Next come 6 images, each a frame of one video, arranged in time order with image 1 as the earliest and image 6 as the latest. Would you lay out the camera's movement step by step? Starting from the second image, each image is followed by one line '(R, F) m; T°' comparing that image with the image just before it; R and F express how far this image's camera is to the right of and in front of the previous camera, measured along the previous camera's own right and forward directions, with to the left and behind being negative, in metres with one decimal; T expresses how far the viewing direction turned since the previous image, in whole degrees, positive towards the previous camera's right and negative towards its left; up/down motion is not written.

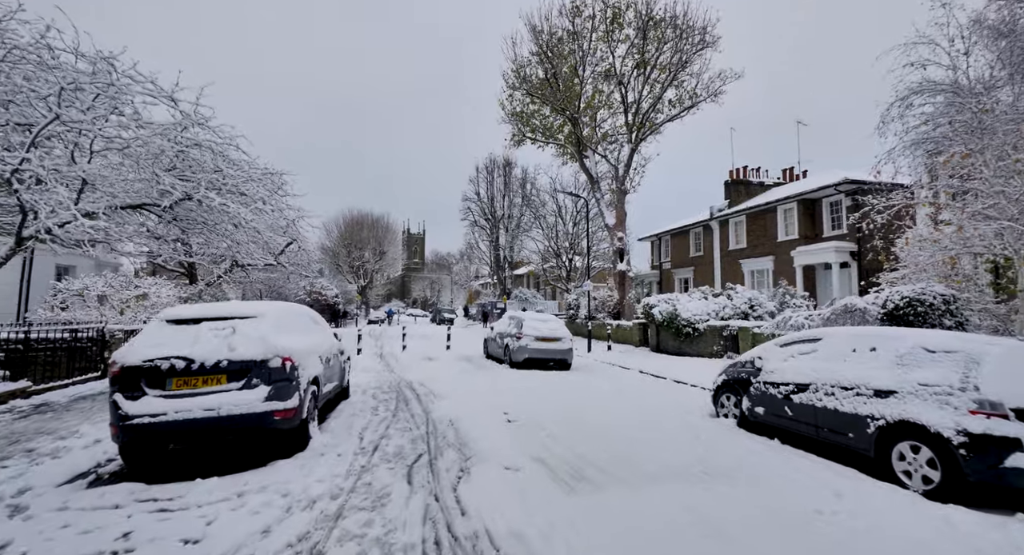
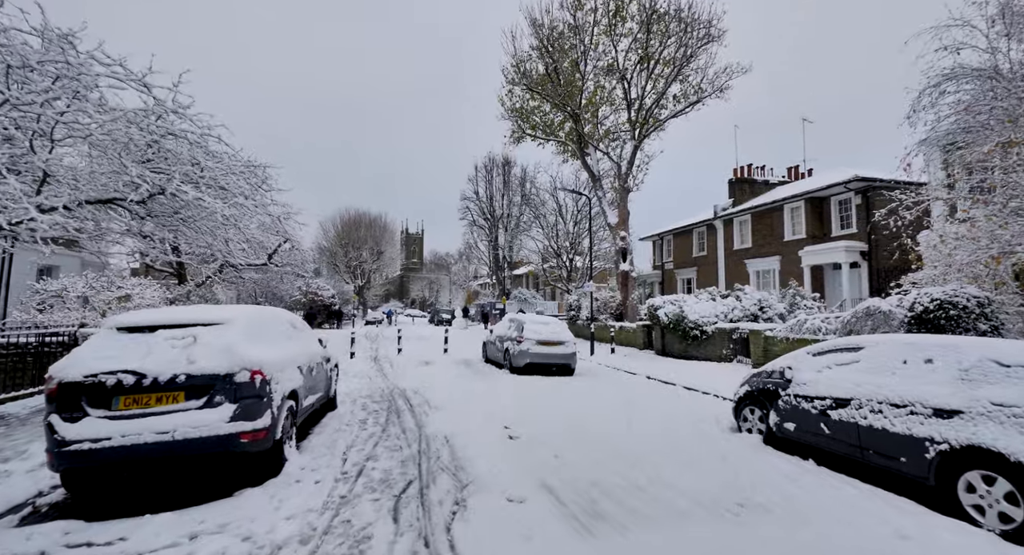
(0.0, +0.7) m; 0°
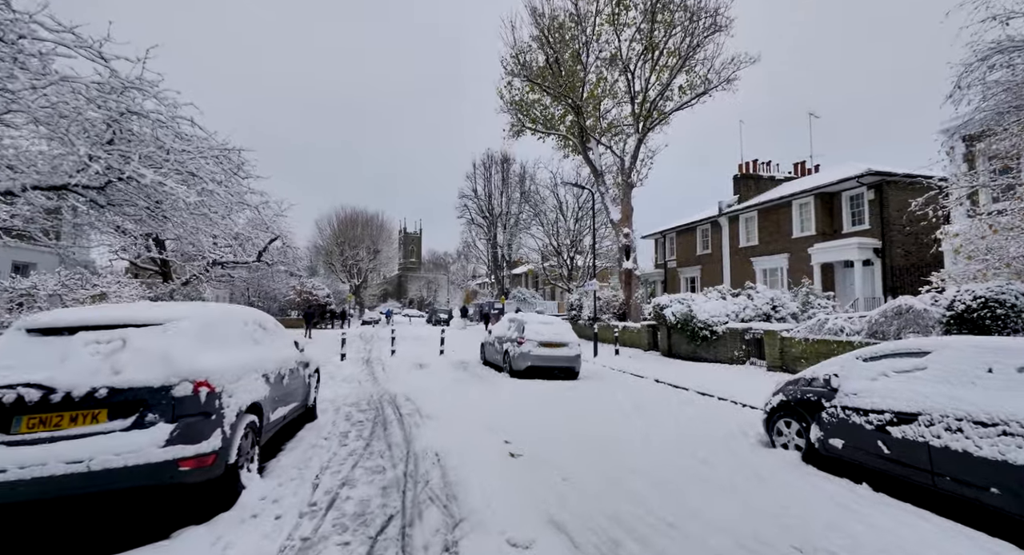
(0.0, +0.8) m; 0°
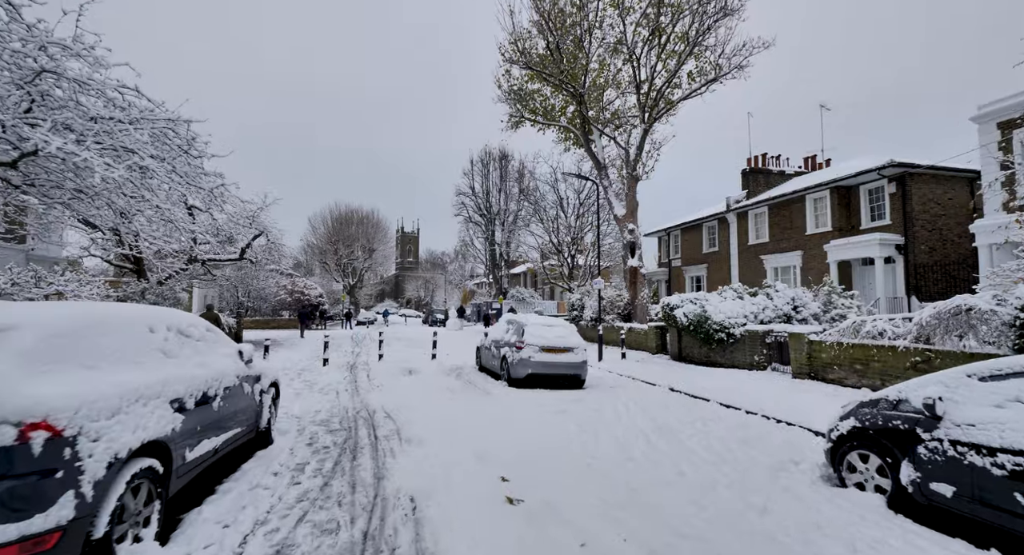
(0.0, +1.3) m; 0°
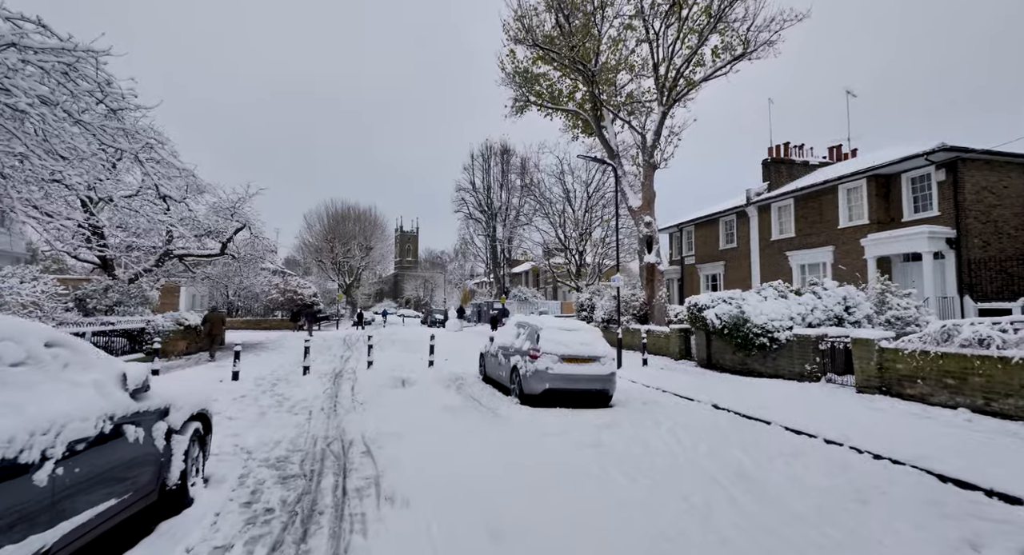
(-0.2, +1.9) m; 0°
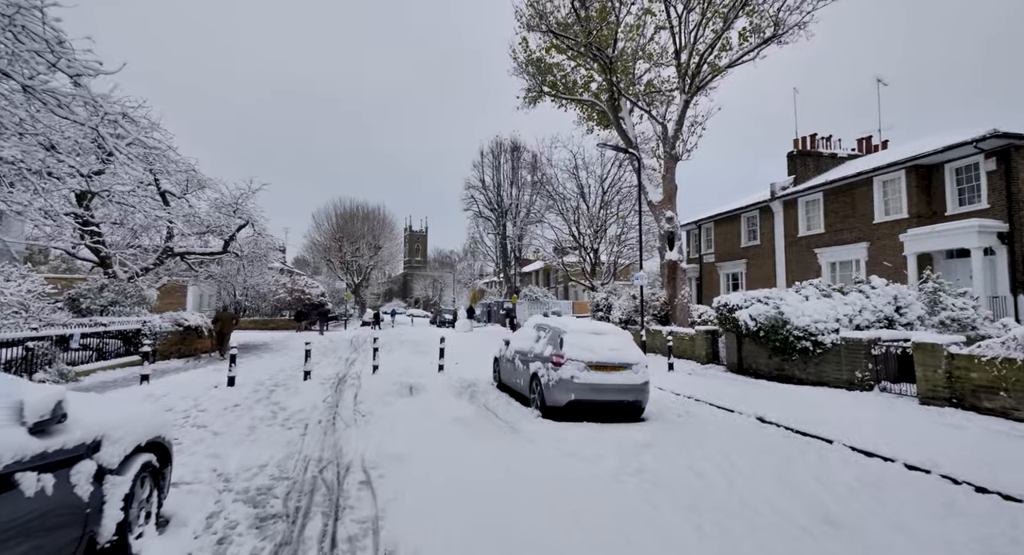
(-0.2, +1.0) m; -1°
